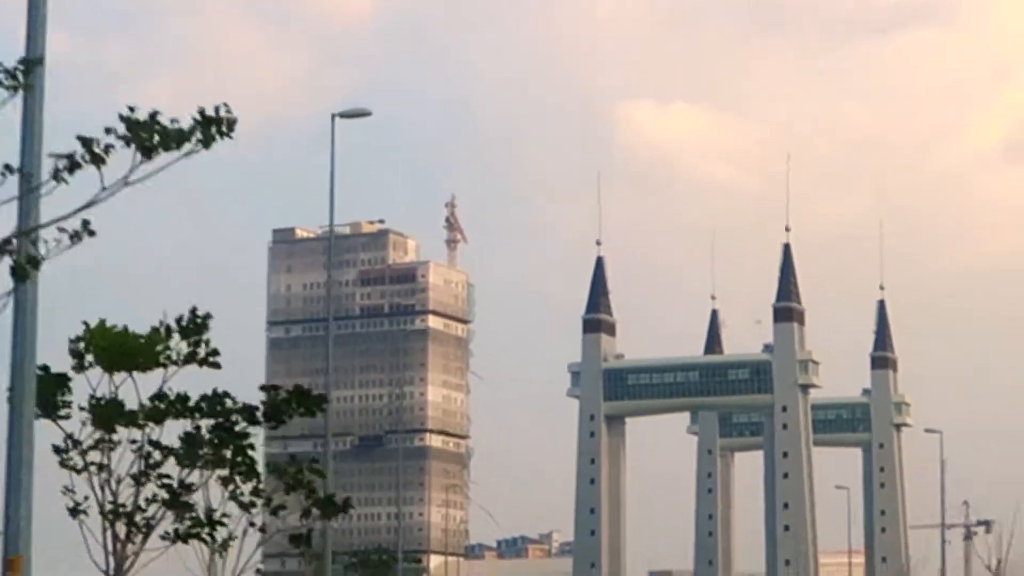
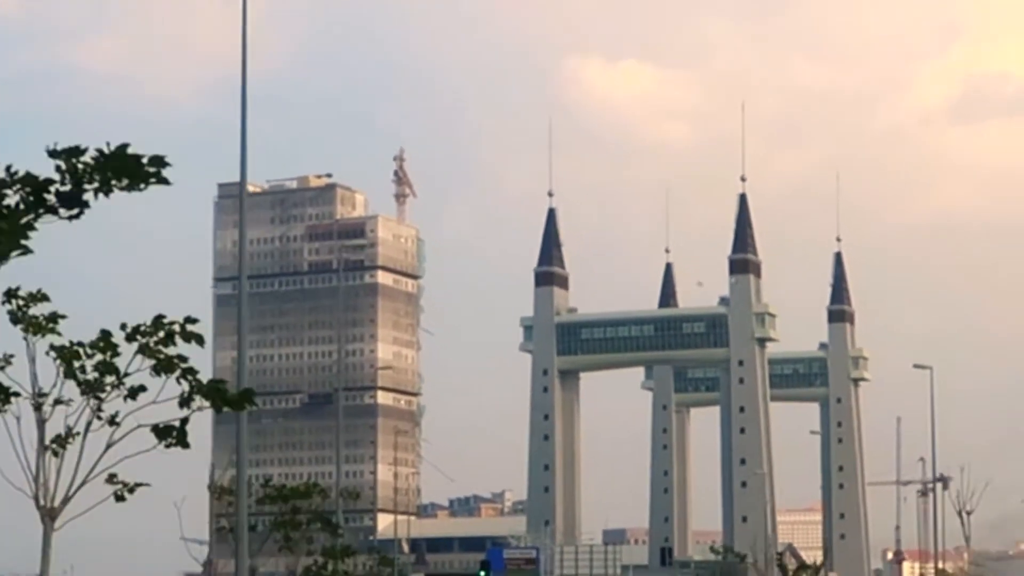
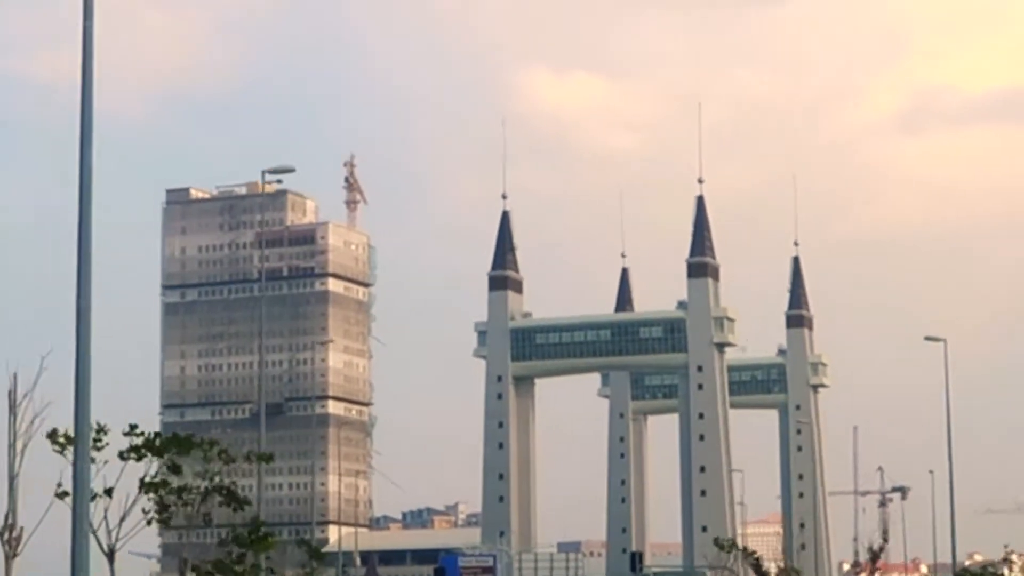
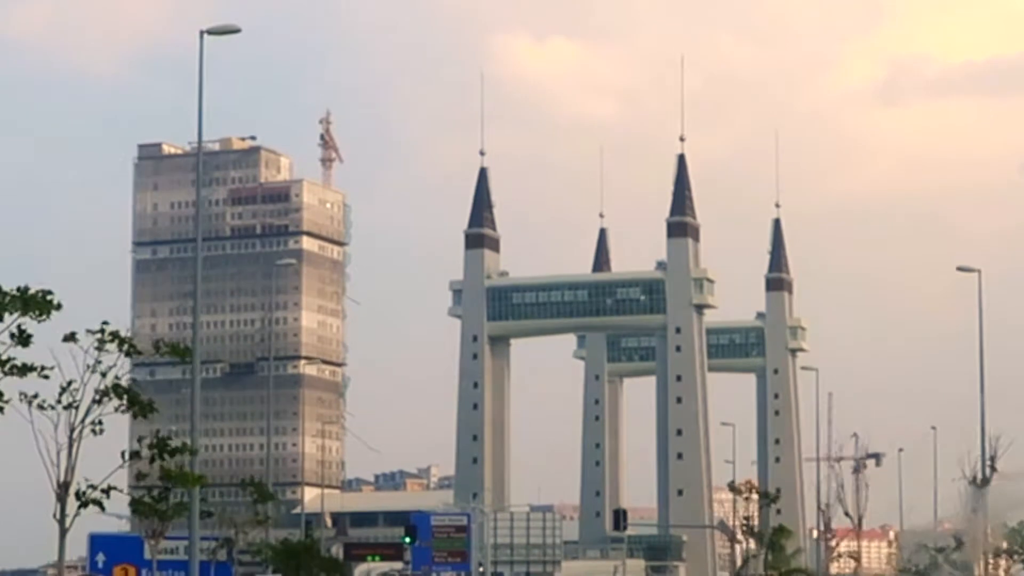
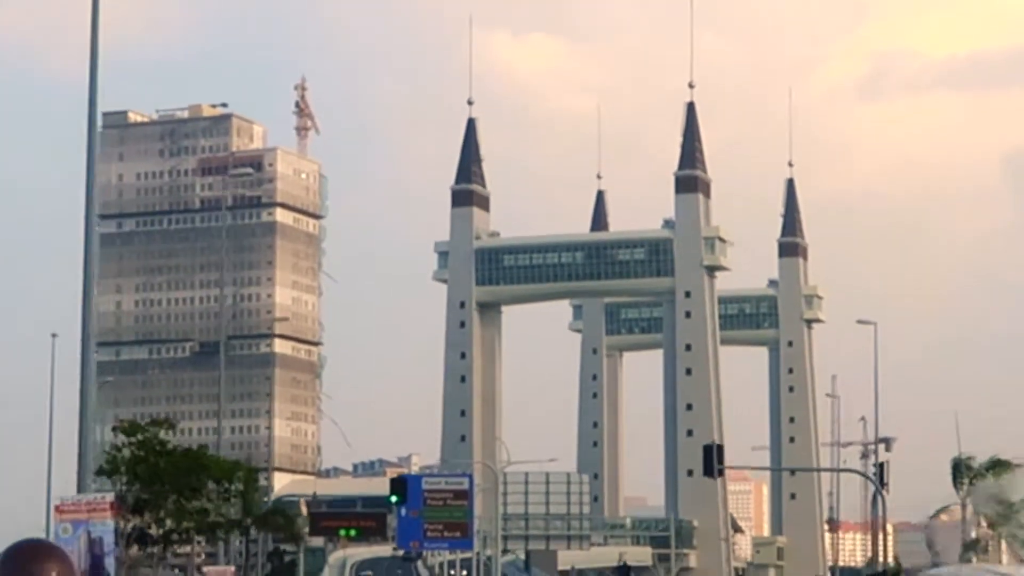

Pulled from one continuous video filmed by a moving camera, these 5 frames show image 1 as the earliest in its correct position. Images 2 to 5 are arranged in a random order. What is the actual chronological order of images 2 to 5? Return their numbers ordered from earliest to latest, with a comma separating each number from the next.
2, 3, 4, 5
